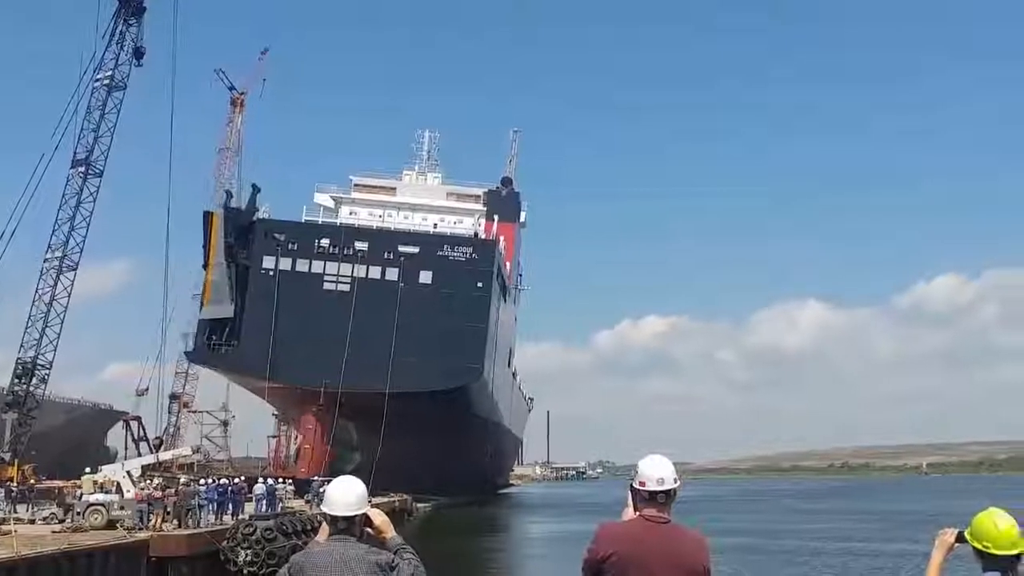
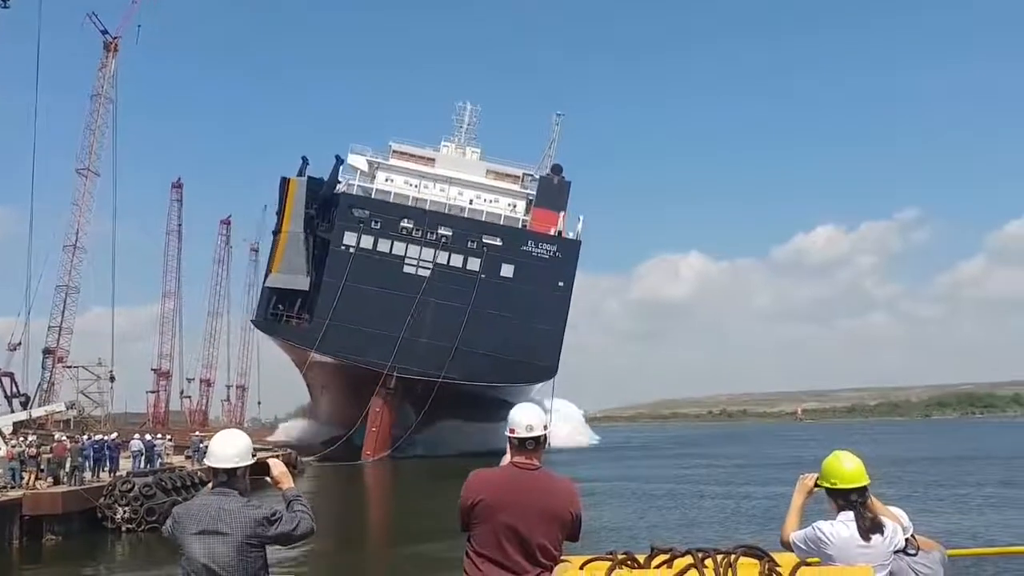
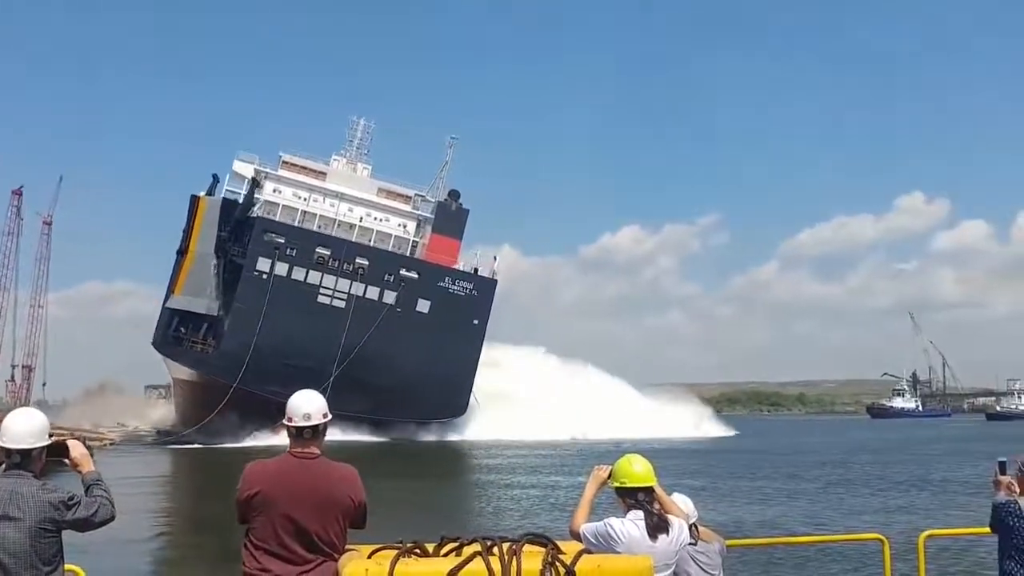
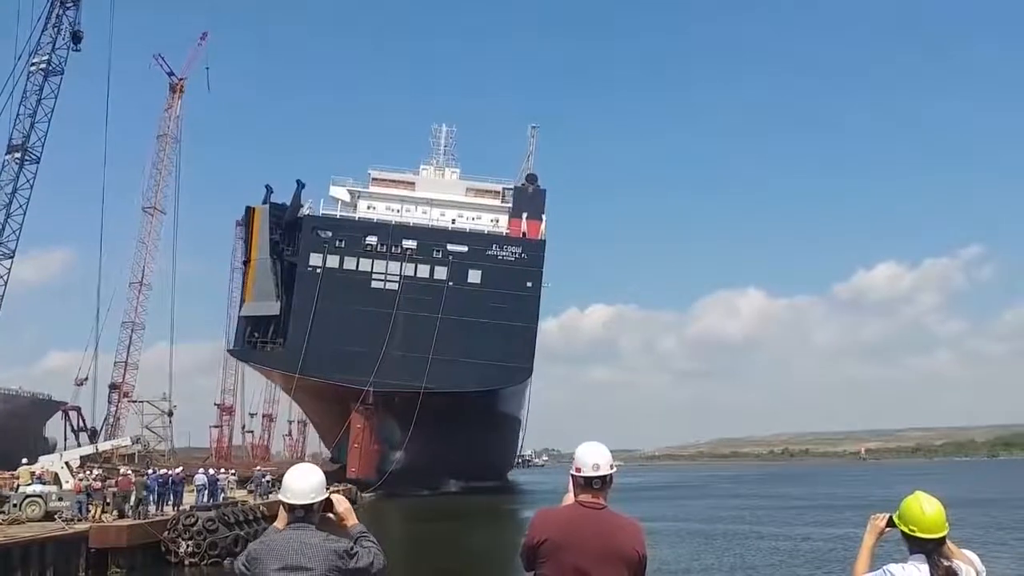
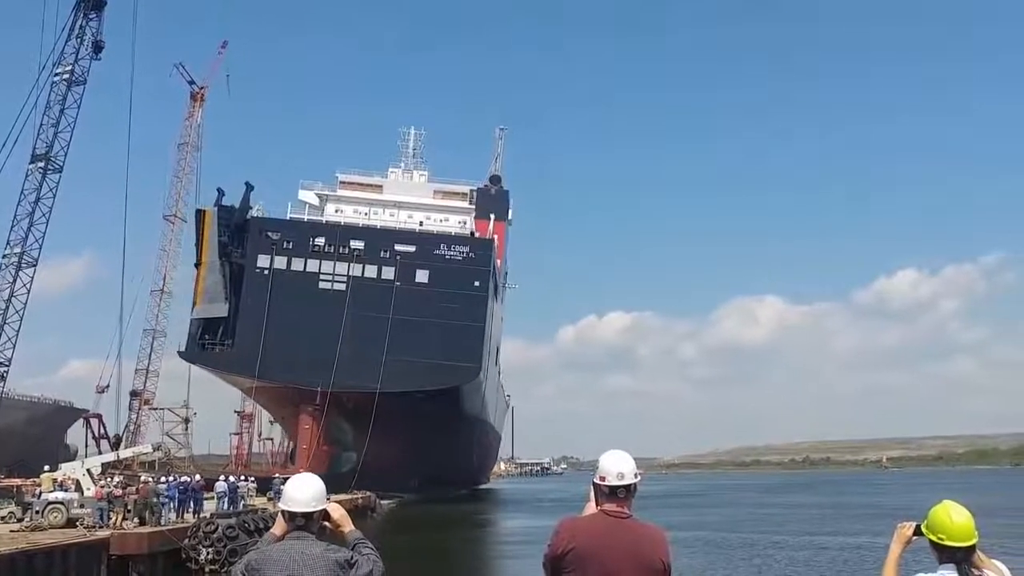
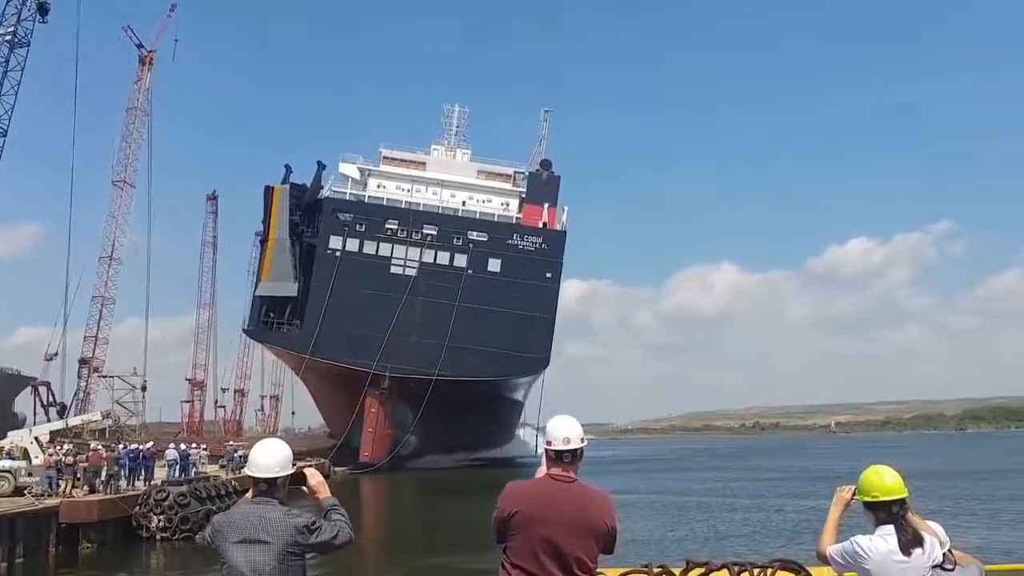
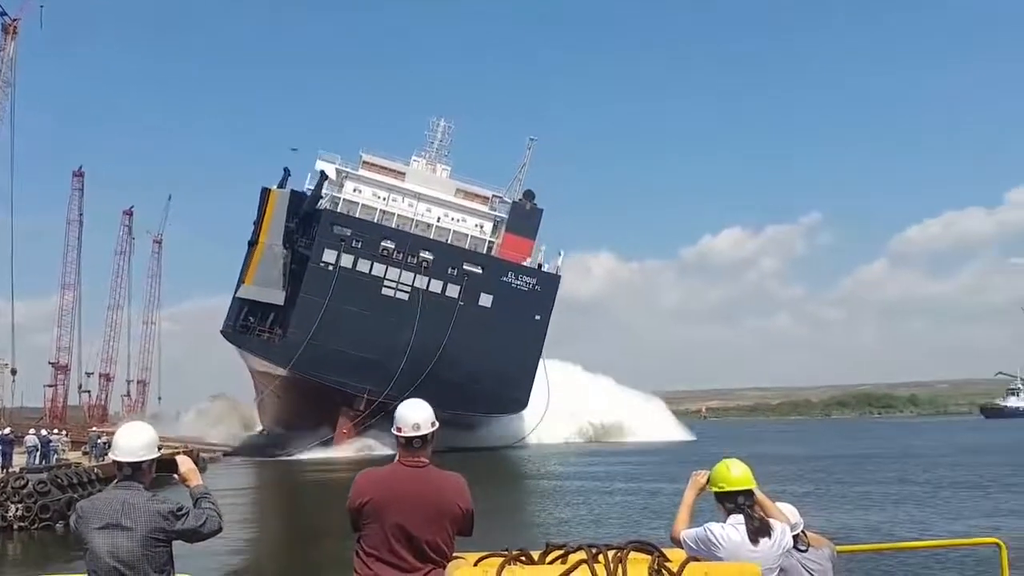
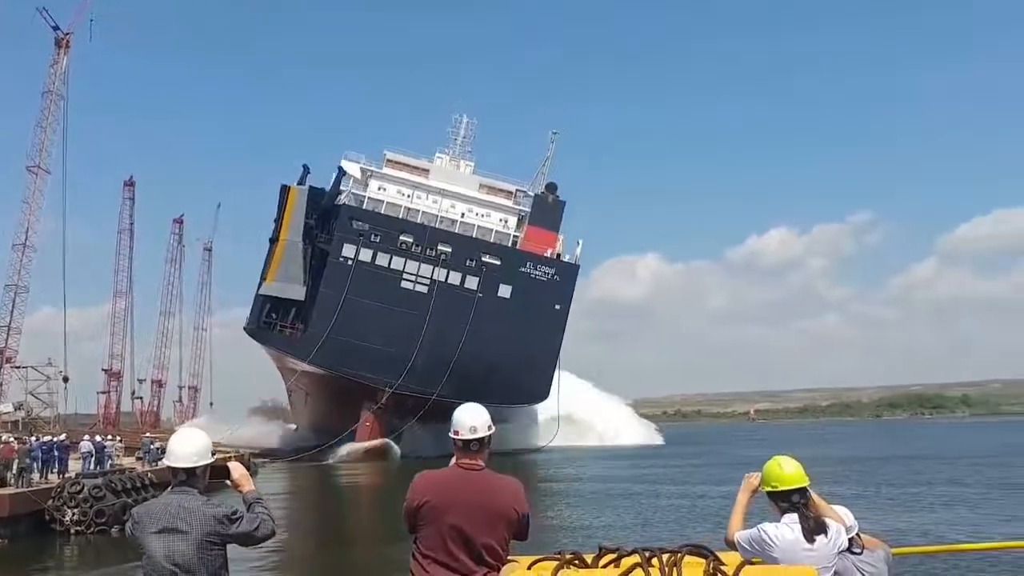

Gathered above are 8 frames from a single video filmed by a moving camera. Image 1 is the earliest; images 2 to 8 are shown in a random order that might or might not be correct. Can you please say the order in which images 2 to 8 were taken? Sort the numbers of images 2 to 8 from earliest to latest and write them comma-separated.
5, 4, 6, 2, 8, 7, 3
